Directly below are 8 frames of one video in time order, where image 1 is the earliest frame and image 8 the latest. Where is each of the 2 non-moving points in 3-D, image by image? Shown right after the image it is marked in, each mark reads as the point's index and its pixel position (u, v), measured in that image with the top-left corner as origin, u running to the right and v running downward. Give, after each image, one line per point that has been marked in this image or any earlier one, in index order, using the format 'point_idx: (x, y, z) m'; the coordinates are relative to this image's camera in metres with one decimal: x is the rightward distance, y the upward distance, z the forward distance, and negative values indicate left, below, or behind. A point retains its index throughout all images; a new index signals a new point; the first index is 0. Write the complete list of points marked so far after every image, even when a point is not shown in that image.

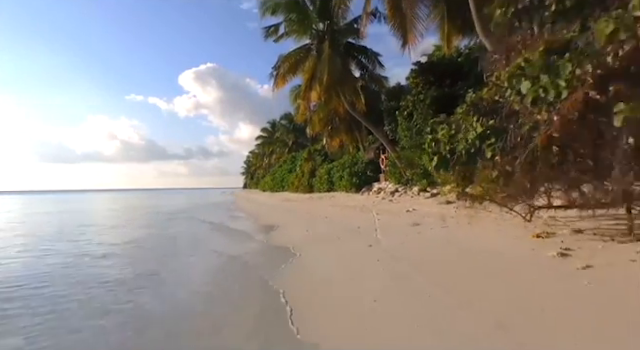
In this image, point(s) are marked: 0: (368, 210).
0: (+2.3, -1.7, +14.9) m
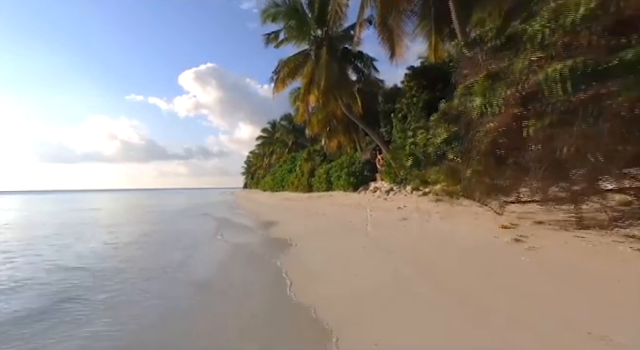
0: (+2.2, -1.7, +15.9) m
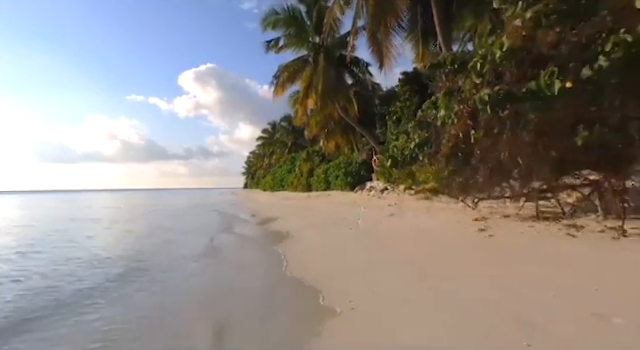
0: (+2.0, -1.6, +17.0) m
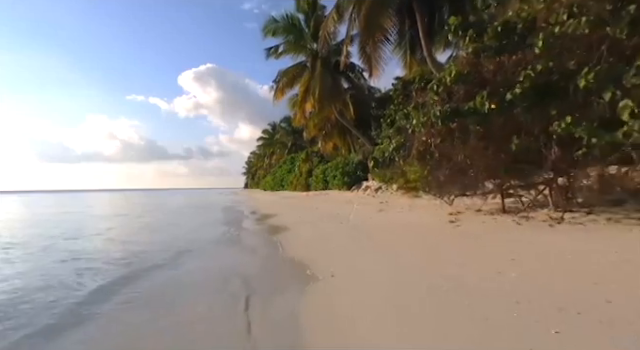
0: (+1.8, -1.6, +18.2) m
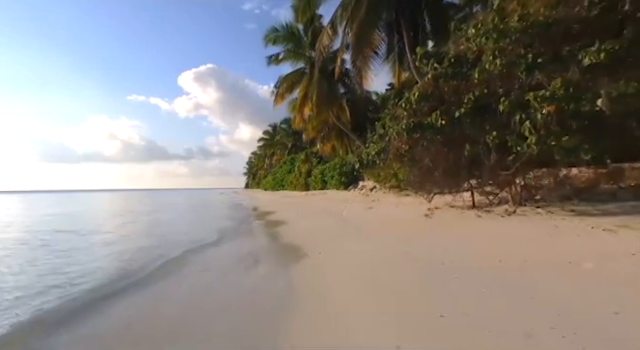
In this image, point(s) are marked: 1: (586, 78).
0: (+1.6, -1.6, +19.6) m
1: (+4.2, +1.6, +5.0) m
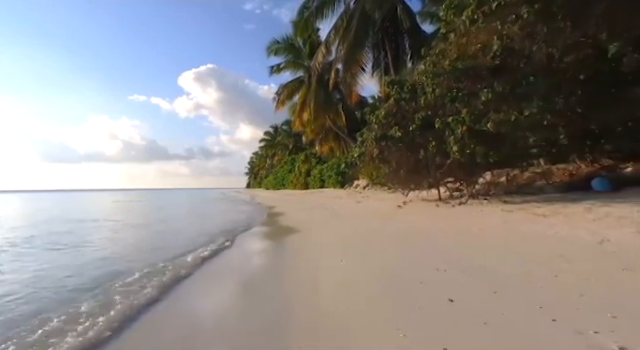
0: (+1.4, -1.6, +21.9) m
1: (+3.9, +1.6, +7.2) m
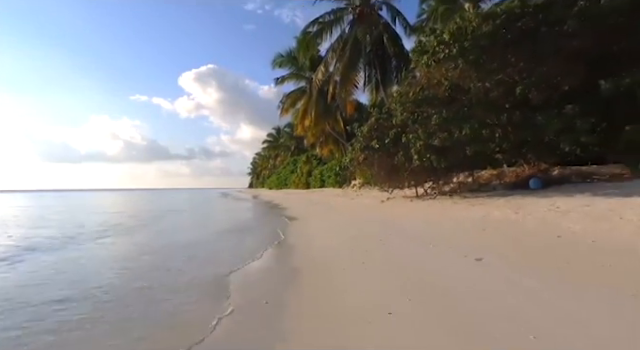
0: (+1.4, -1.6, +24.6) m
1: (+3.9, +1.6, +10.0) m
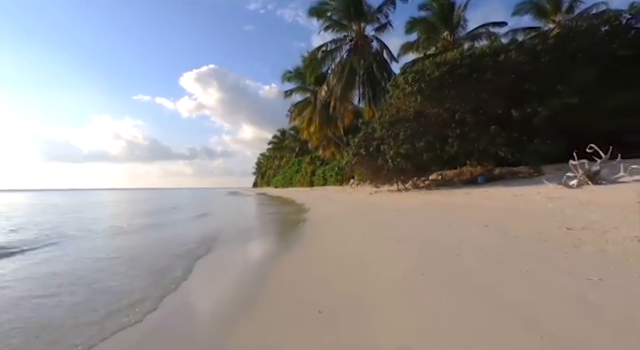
0: (+1.6, -1.6, +29.0) m
1: (+4.0, +1.6, +14.3) m
